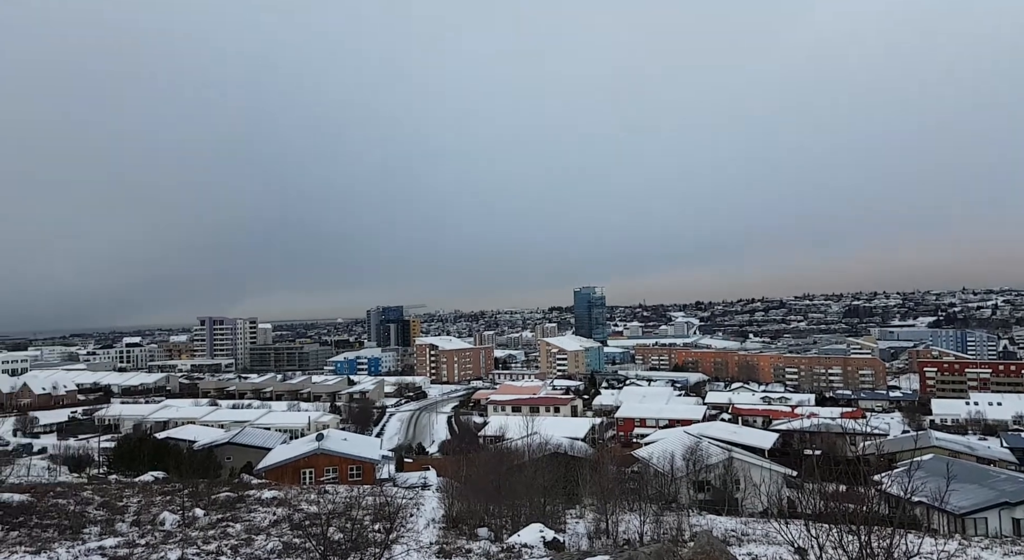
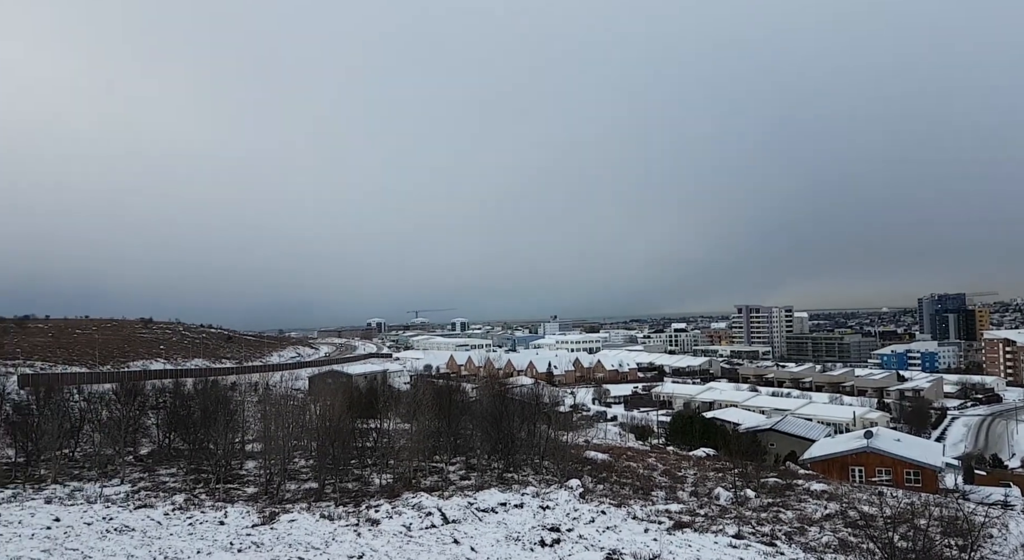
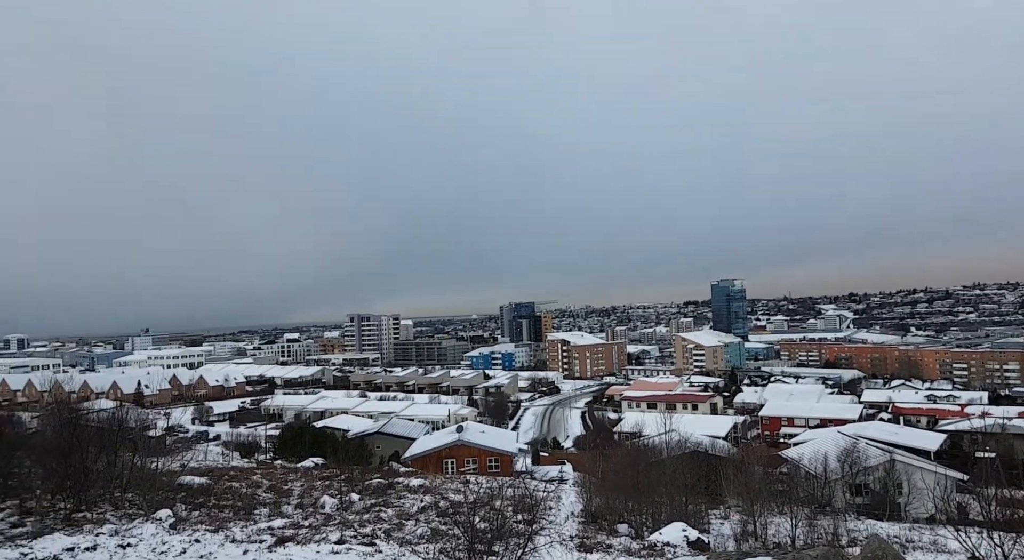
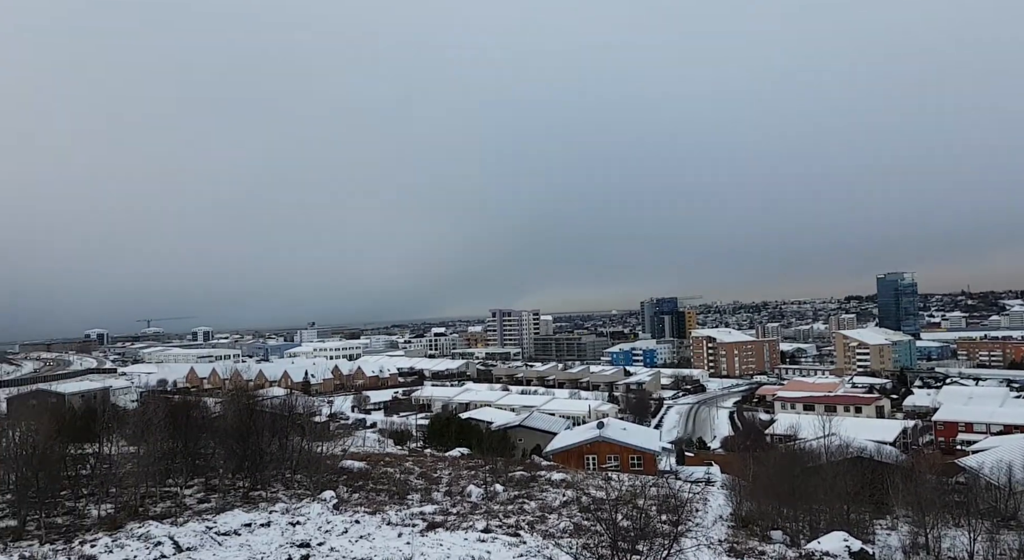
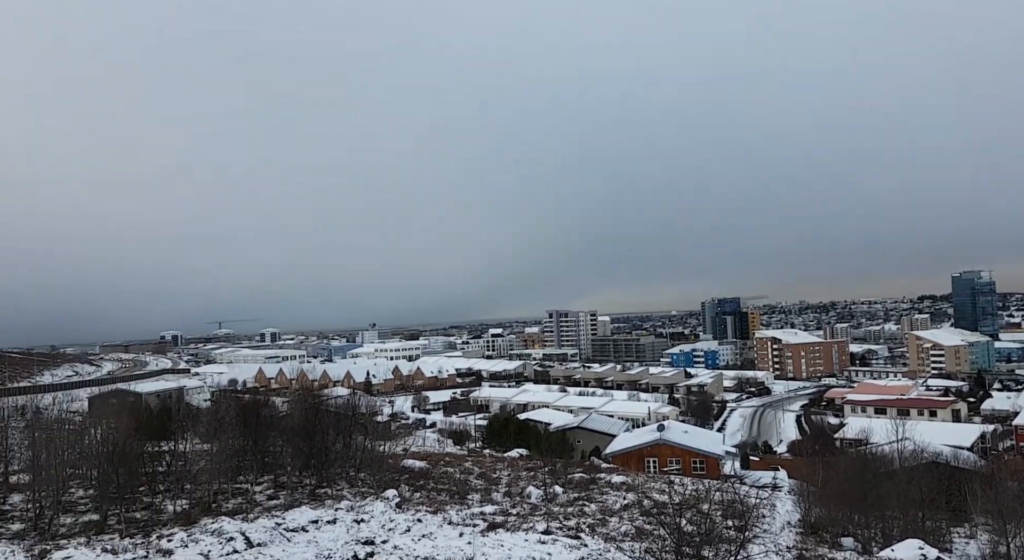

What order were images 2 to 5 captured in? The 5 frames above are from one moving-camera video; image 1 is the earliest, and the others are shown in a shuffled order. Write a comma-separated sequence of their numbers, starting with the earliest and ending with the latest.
3, 4, 5, 2
